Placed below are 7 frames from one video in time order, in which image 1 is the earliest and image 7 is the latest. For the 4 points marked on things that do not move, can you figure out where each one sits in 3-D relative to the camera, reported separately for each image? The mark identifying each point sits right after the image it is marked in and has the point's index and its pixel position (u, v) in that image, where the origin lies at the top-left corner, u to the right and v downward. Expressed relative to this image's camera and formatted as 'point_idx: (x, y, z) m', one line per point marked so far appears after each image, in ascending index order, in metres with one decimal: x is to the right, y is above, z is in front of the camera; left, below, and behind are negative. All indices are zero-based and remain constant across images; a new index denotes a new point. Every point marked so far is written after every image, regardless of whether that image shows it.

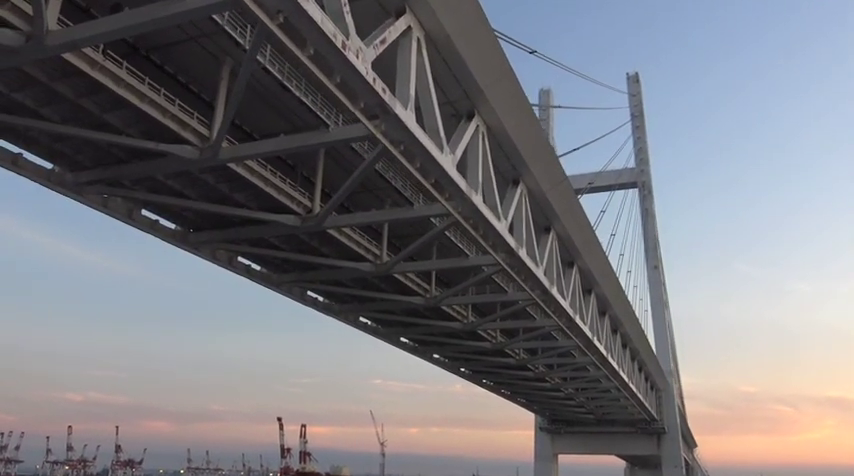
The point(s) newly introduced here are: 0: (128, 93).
0: (-4.7, +2.3, +12.5) m
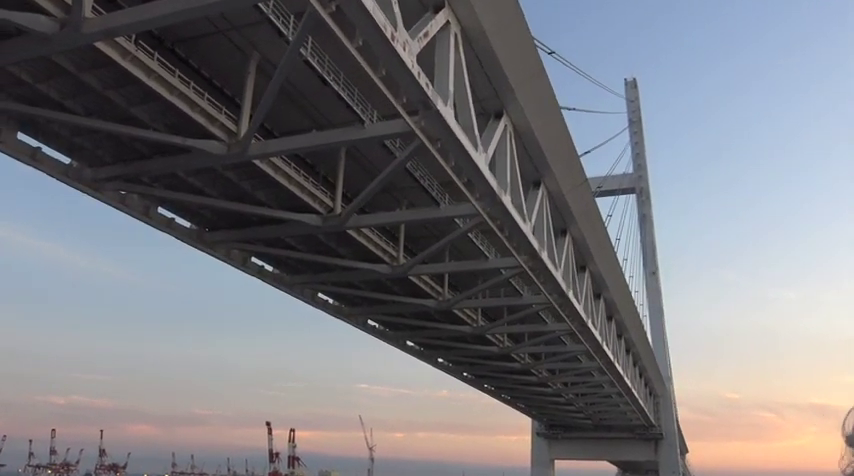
0: (-4.1, +2.3, +12.1) m
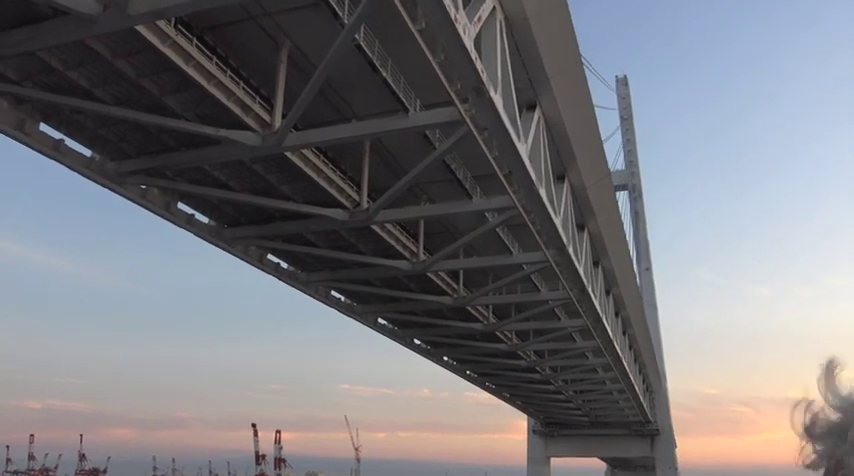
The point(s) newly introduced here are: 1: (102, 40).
0: (-3.3, +2.4, +11.5) m
1: (-4.4, +2.7, +10.9) m
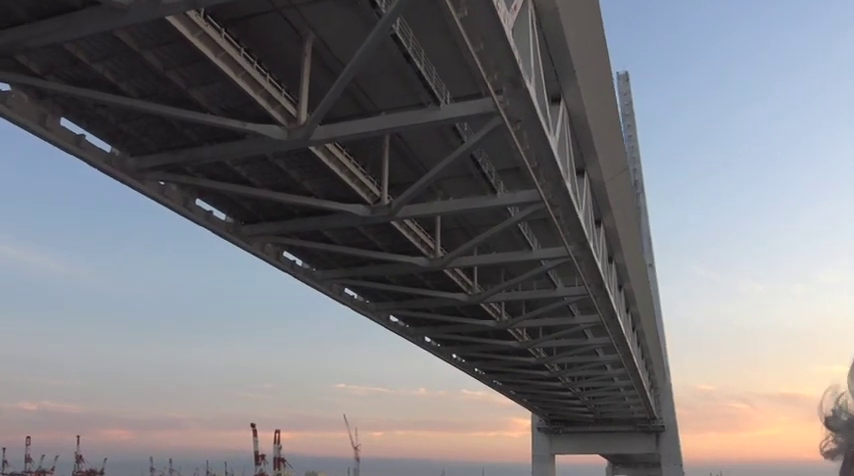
0: (-2.9, +2.5, +11.3) m
1: (-3.9, +2.7, +10.6) m
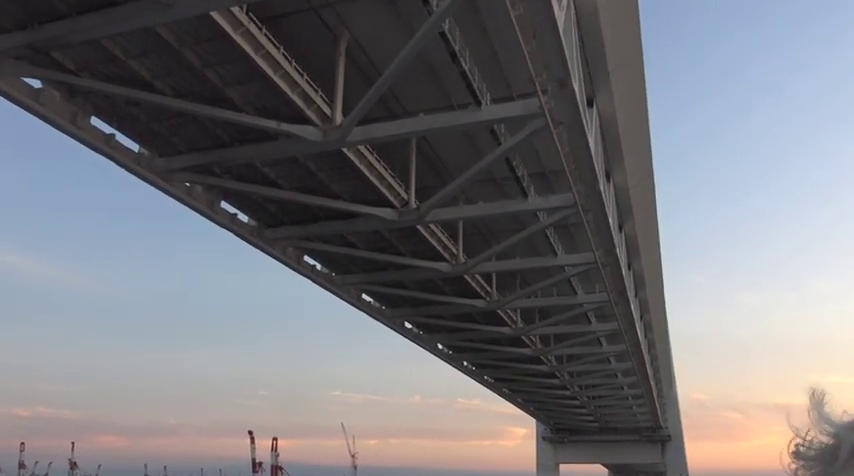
0: (-2.2, +2.4, +11.0) m
1: (-3.3, +2.7, +10.3) m
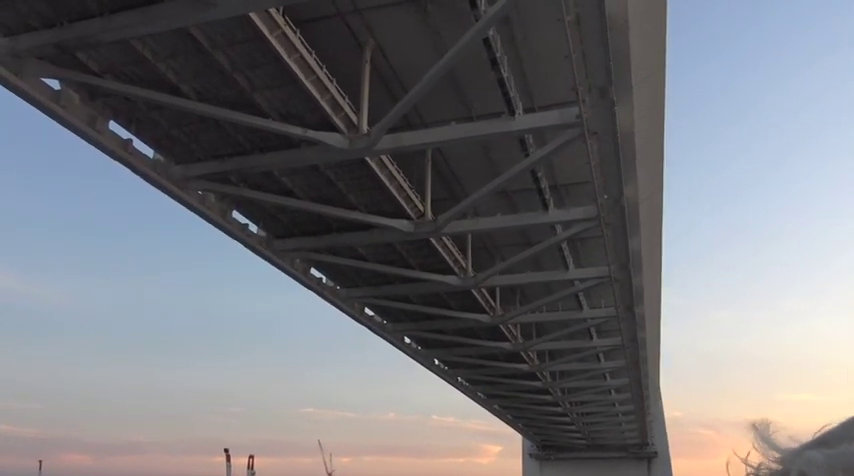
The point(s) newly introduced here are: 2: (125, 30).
0: (-1.7, +2.3, +10.7) m
1: (-2.8, +2.6, +10.0) m
2: (-3.6, +2.5, +9.6) m
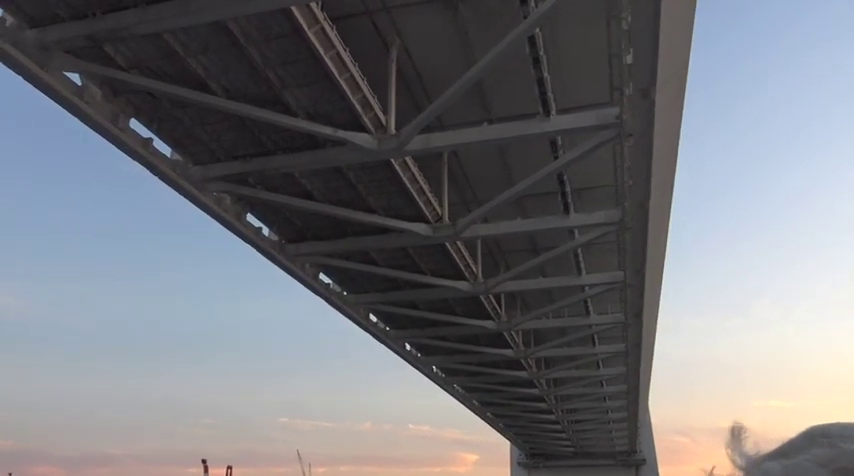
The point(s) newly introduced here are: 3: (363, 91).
0: (-1.2, +2.3, +10.4) m
1: (-2.2, +2.6, +9.7) m
2: (-3.1, +2.5, +9.2) m
3: (-0.9, +2.1, +11.3) m
